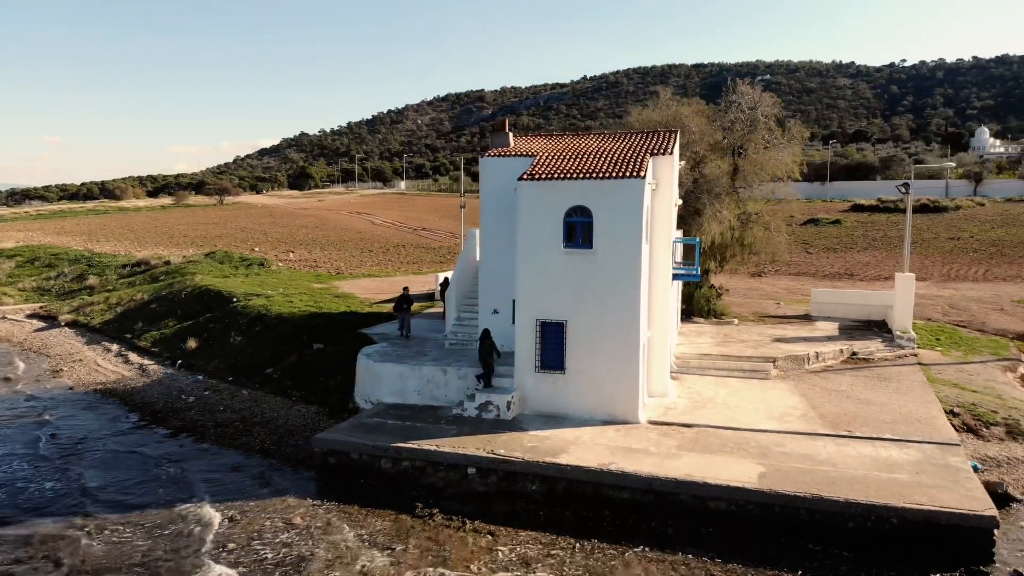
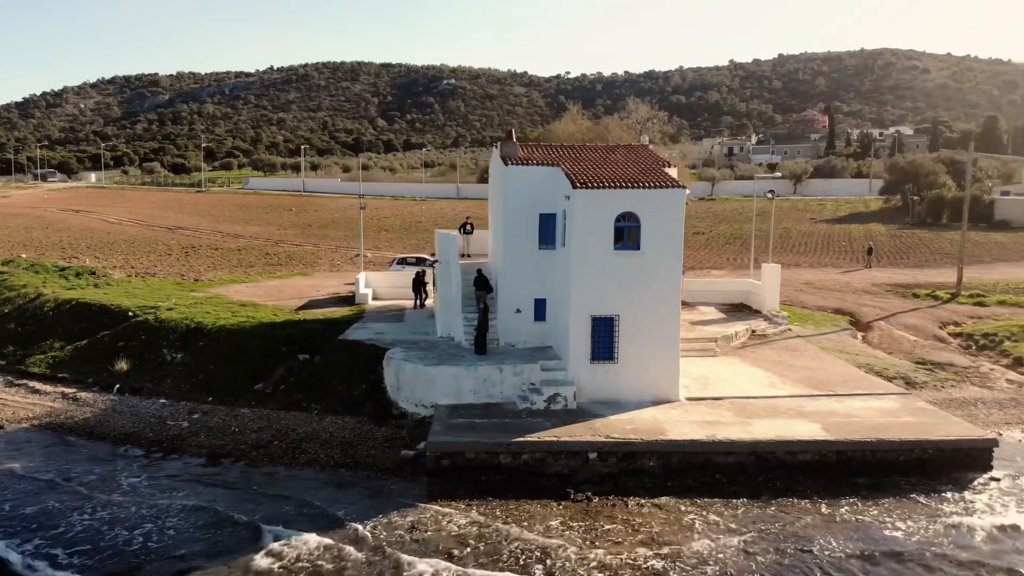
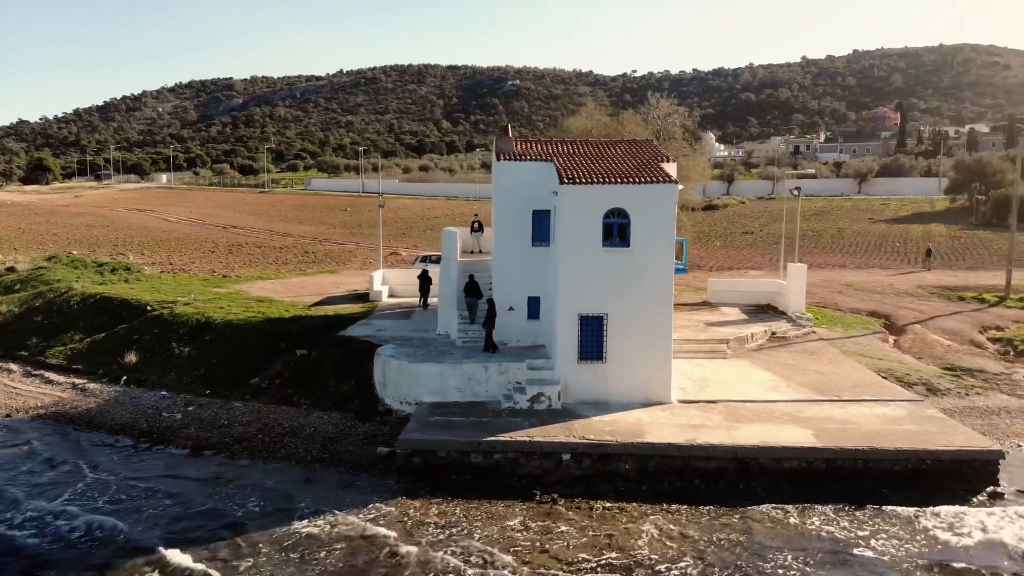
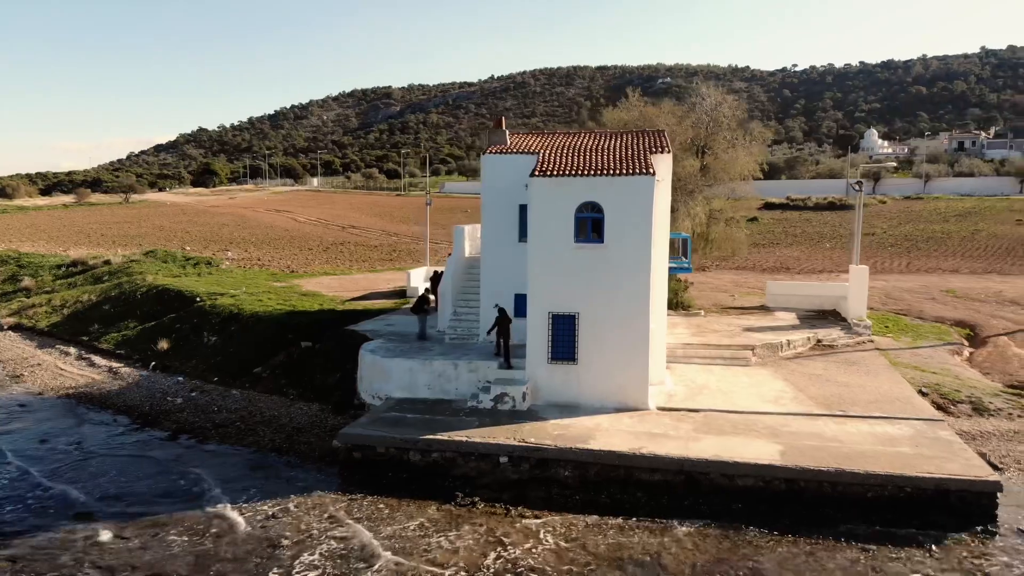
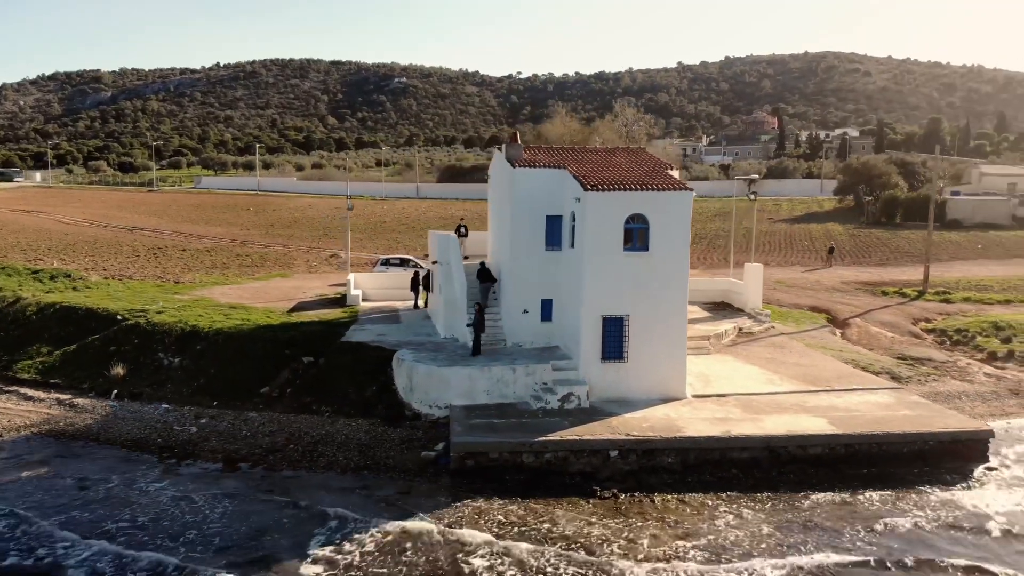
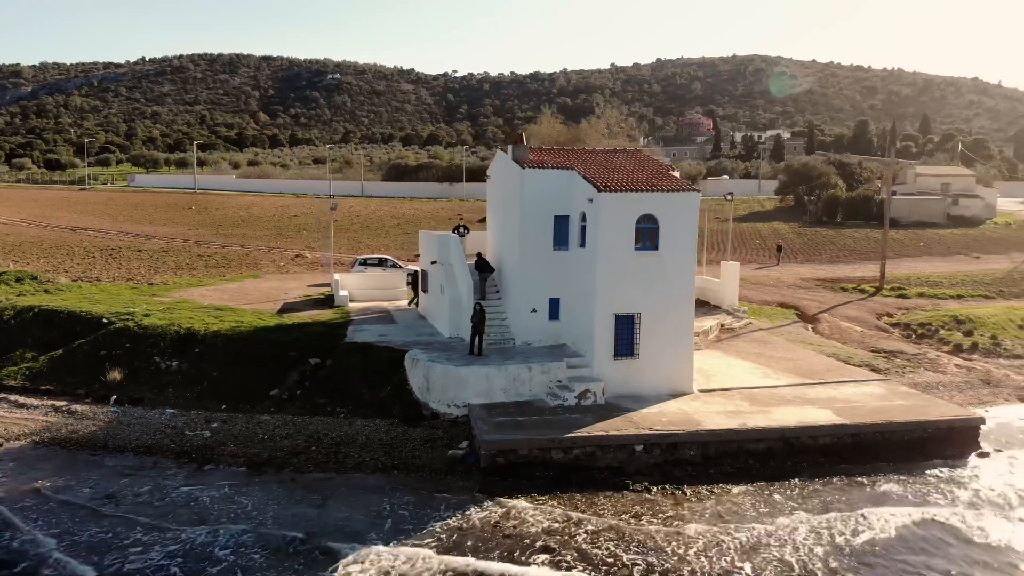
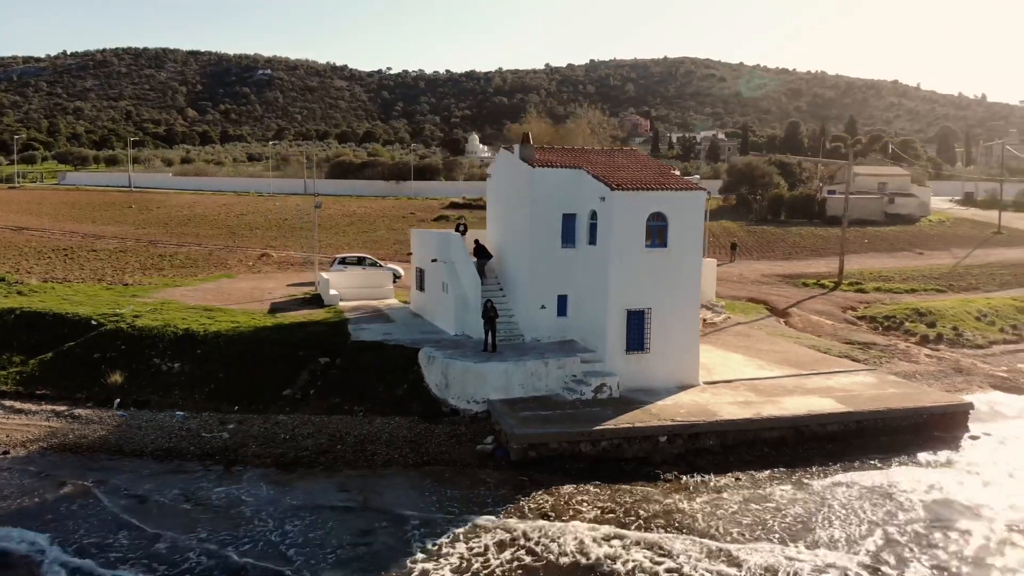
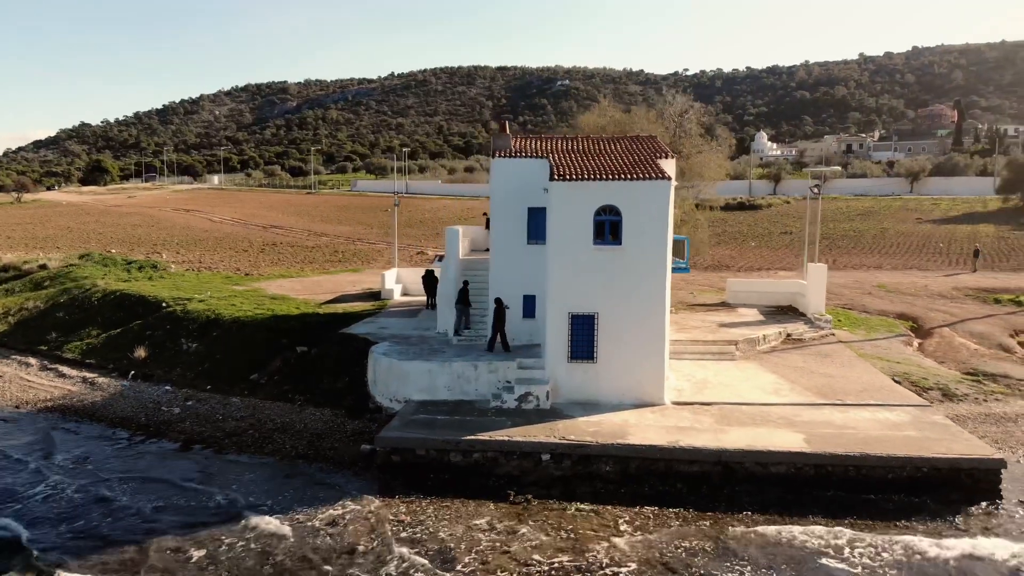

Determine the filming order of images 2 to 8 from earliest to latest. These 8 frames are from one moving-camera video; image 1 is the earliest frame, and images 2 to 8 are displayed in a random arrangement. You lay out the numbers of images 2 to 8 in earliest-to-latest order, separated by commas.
4, 8, 3, 2, 5, 6, 7
